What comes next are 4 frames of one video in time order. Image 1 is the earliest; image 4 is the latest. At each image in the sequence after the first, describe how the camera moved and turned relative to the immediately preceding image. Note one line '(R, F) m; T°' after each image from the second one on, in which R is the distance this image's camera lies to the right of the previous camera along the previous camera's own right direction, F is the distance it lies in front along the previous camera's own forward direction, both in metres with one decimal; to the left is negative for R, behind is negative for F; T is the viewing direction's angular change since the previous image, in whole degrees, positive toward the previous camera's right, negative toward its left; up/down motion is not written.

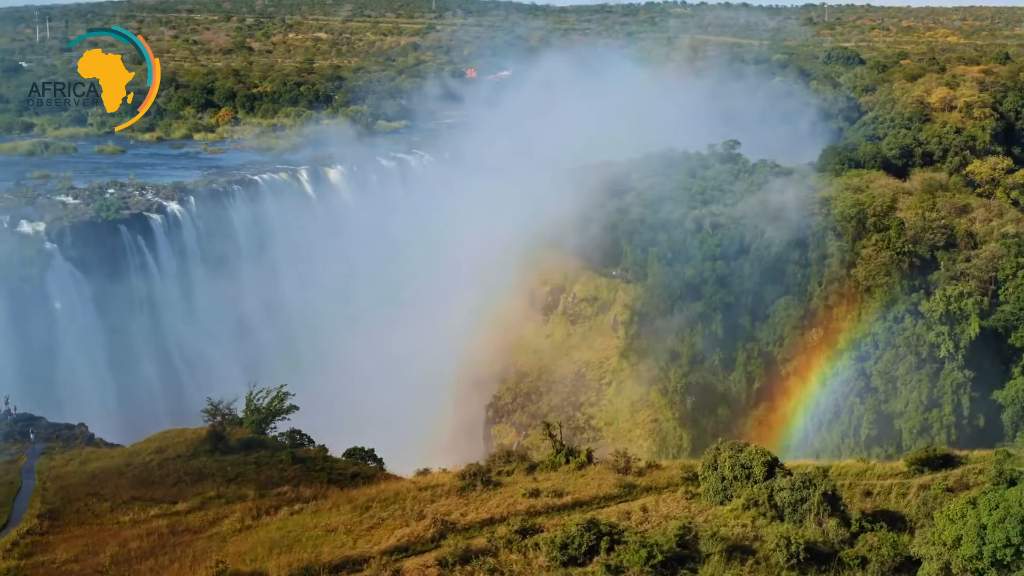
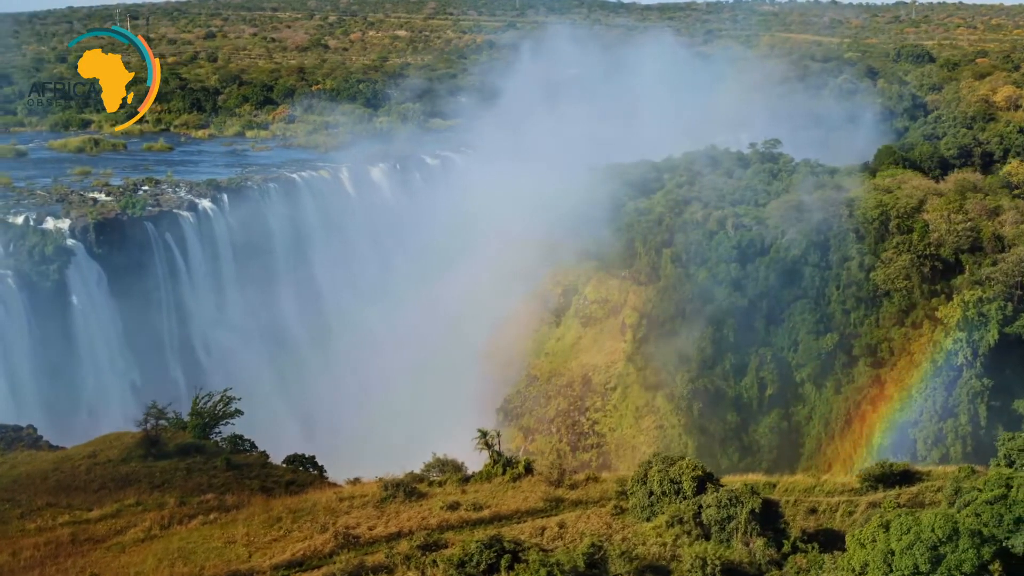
(+1.4, +0.3) m; -3°
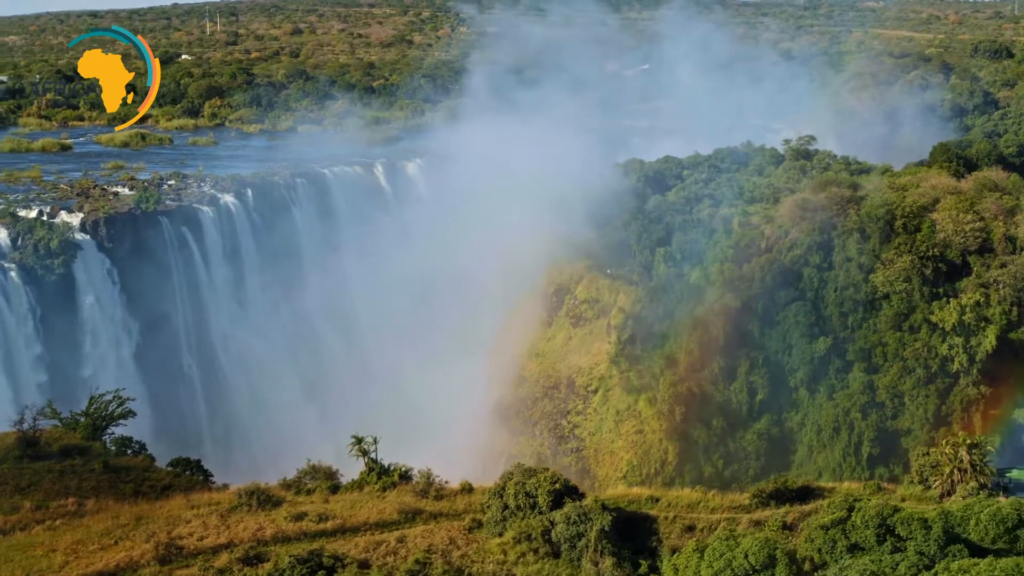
(+2.0, +0.4) m; -3°
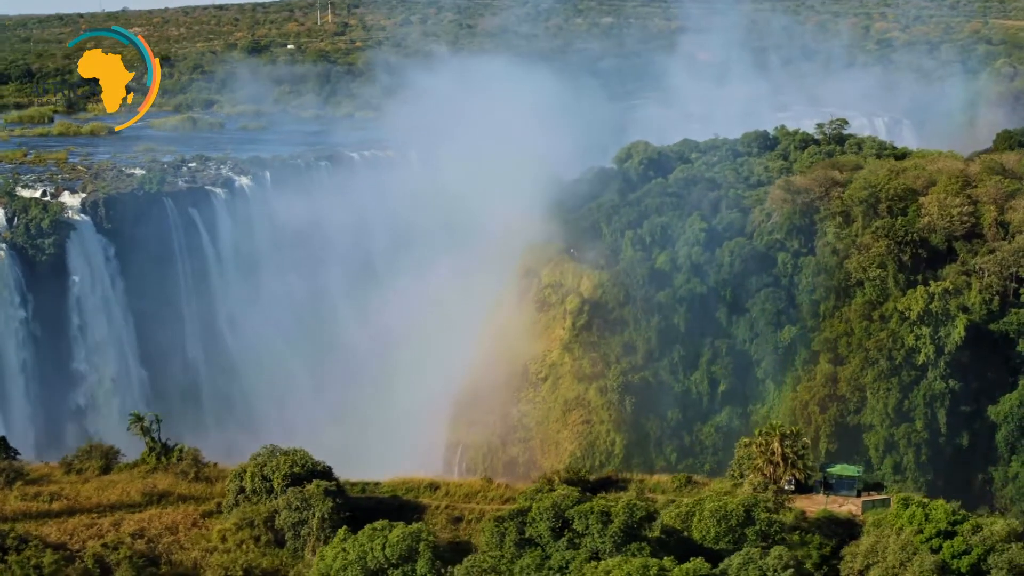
(+3.2, +0.6) m; -4°
